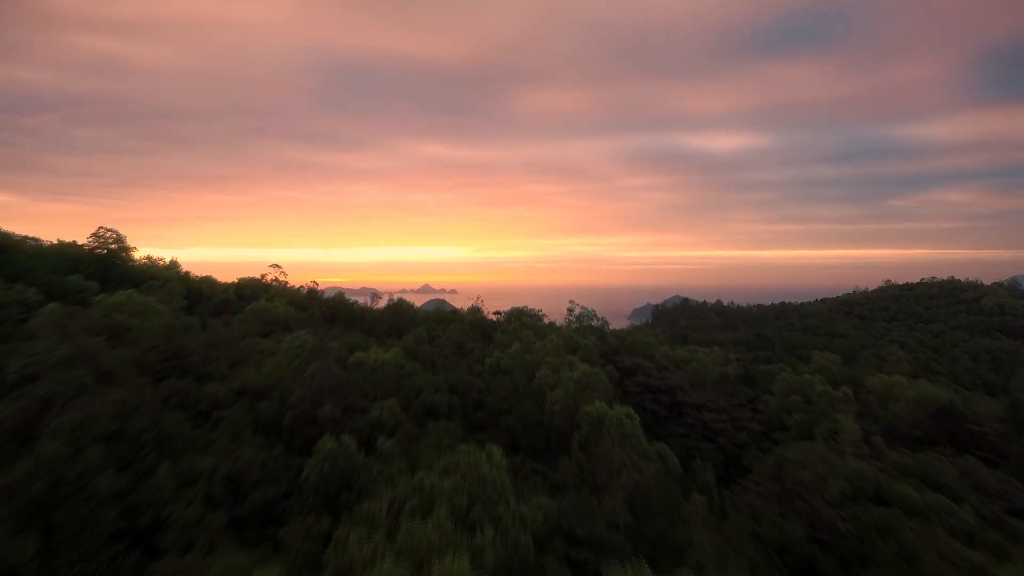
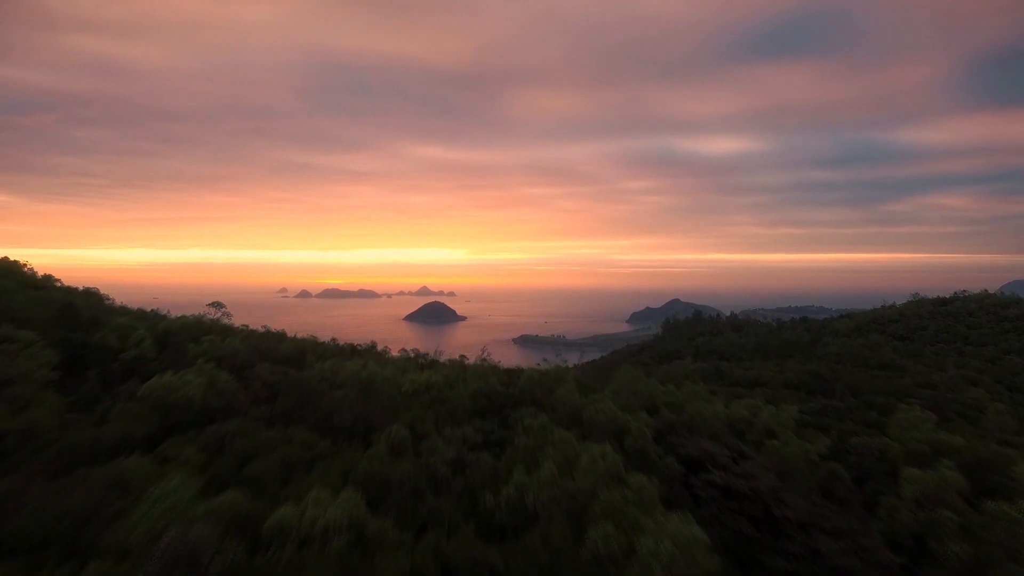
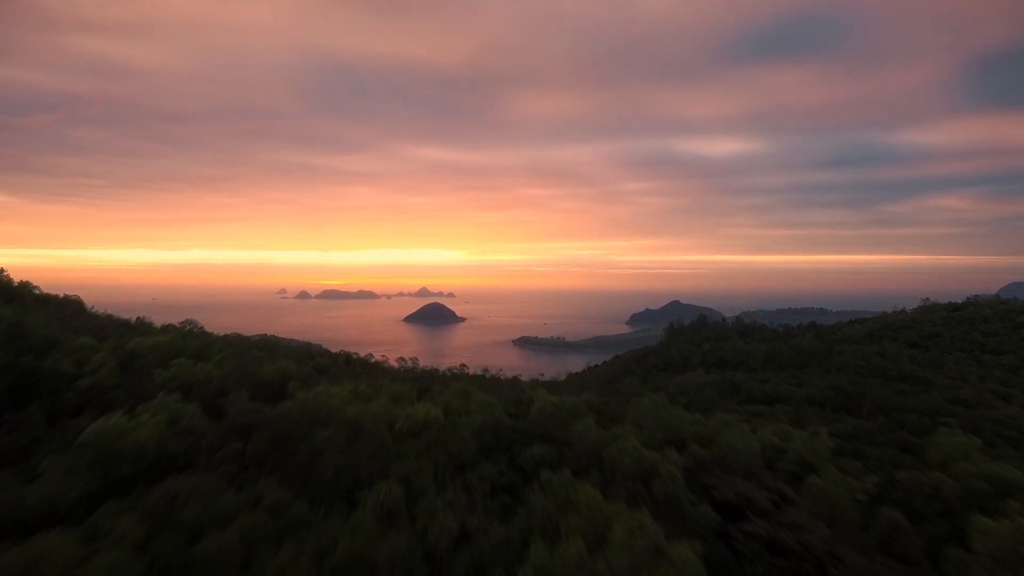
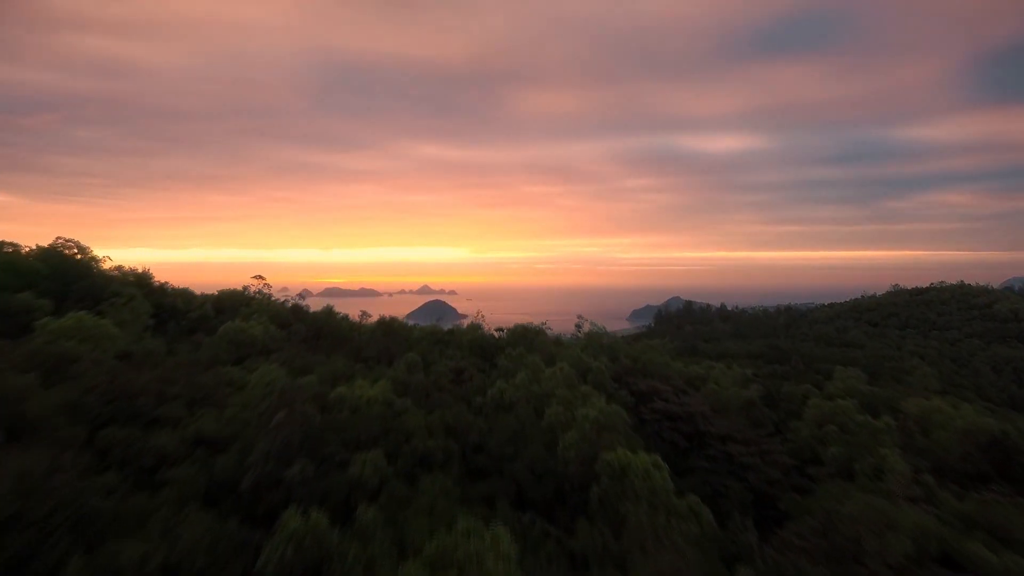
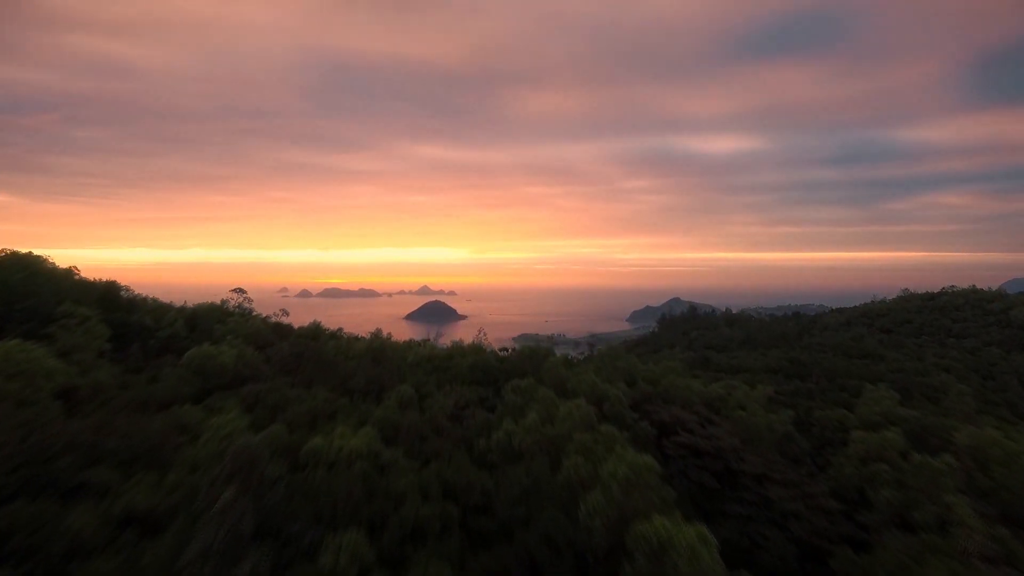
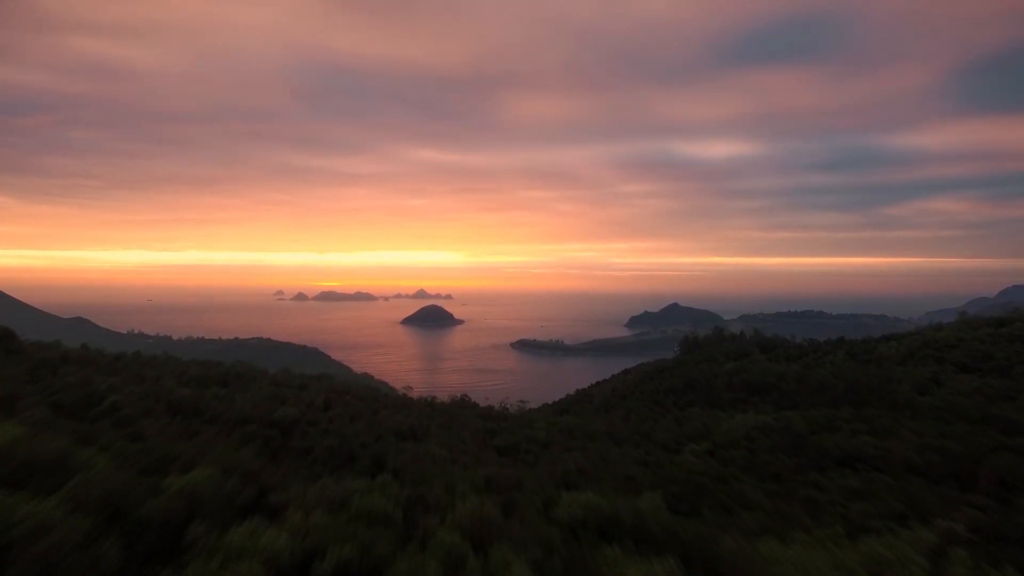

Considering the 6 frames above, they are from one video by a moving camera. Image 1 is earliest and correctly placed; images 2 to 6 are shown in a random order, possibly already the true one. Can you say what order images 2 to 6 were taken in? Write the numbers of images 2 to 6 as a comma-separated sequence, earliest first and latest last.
4, 5, 2, 3, 6
